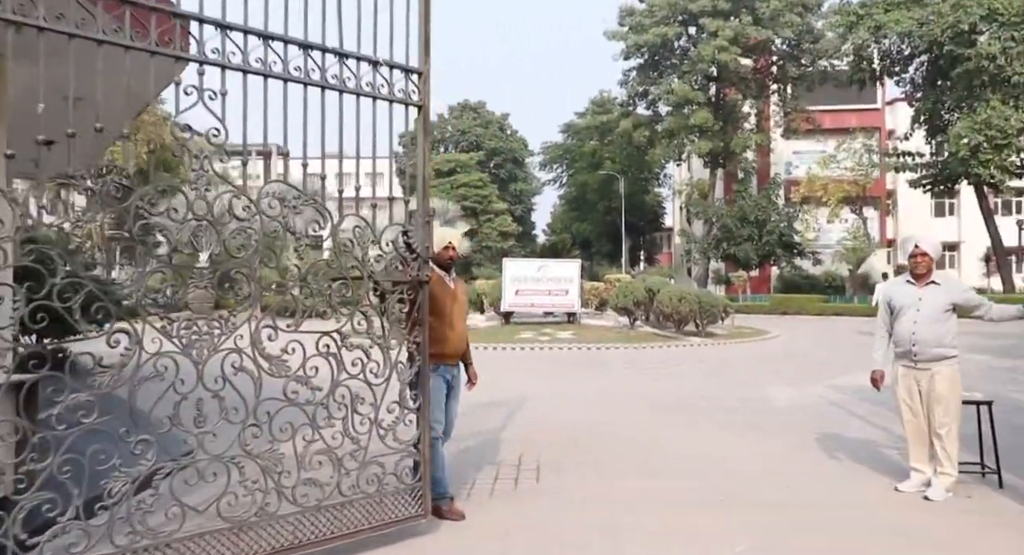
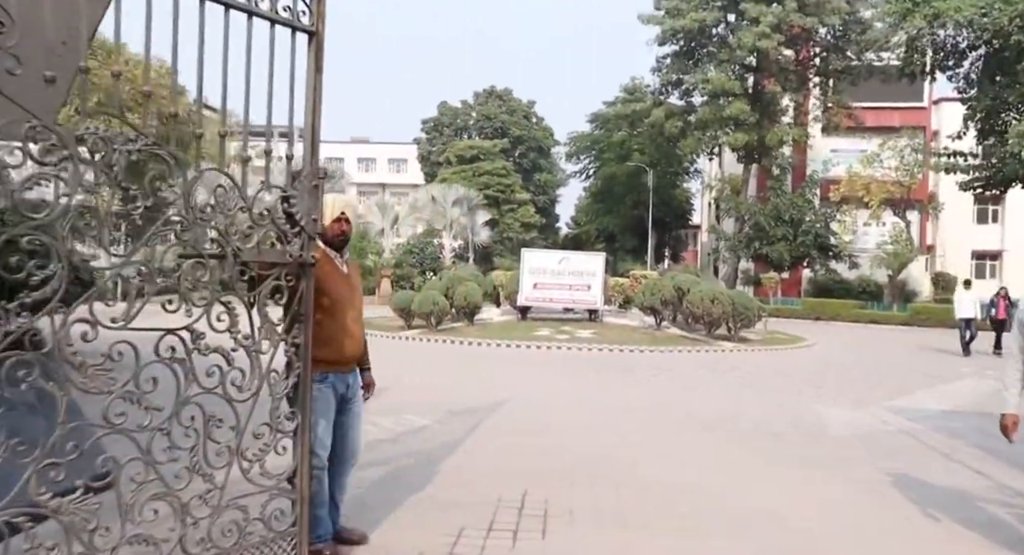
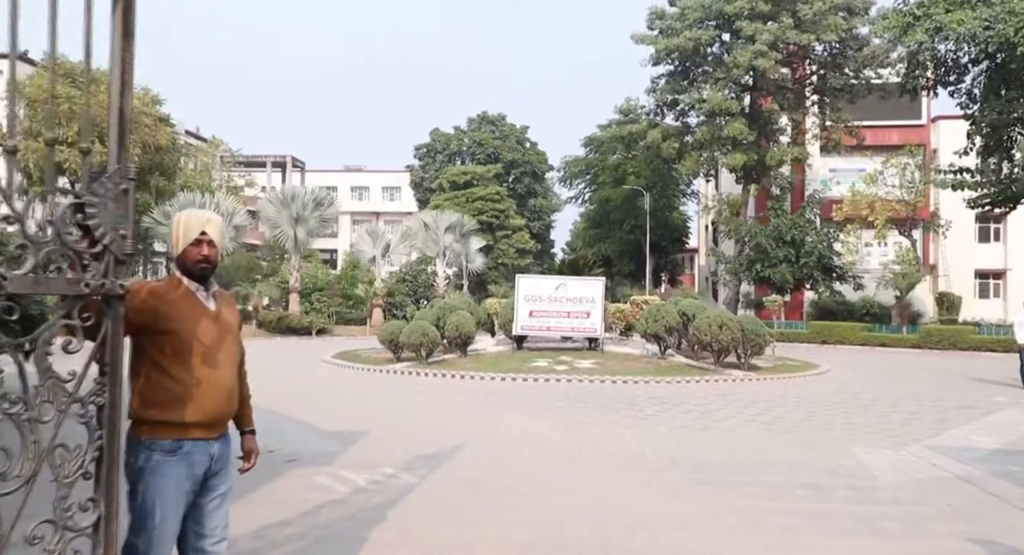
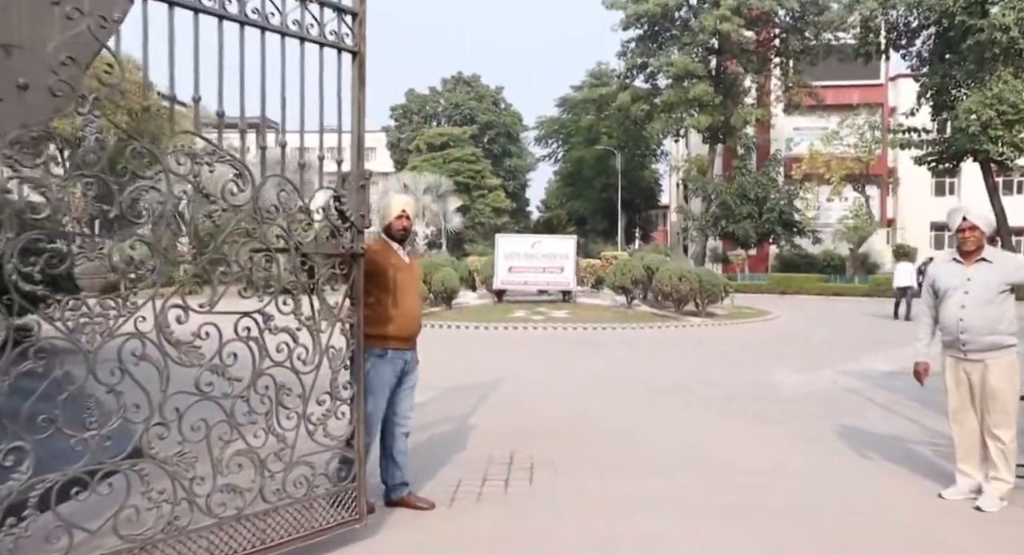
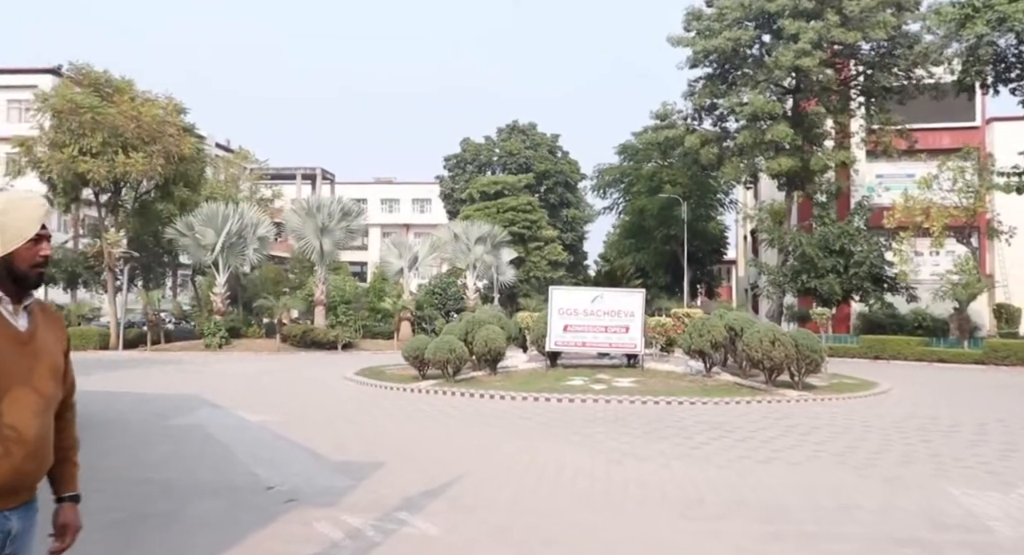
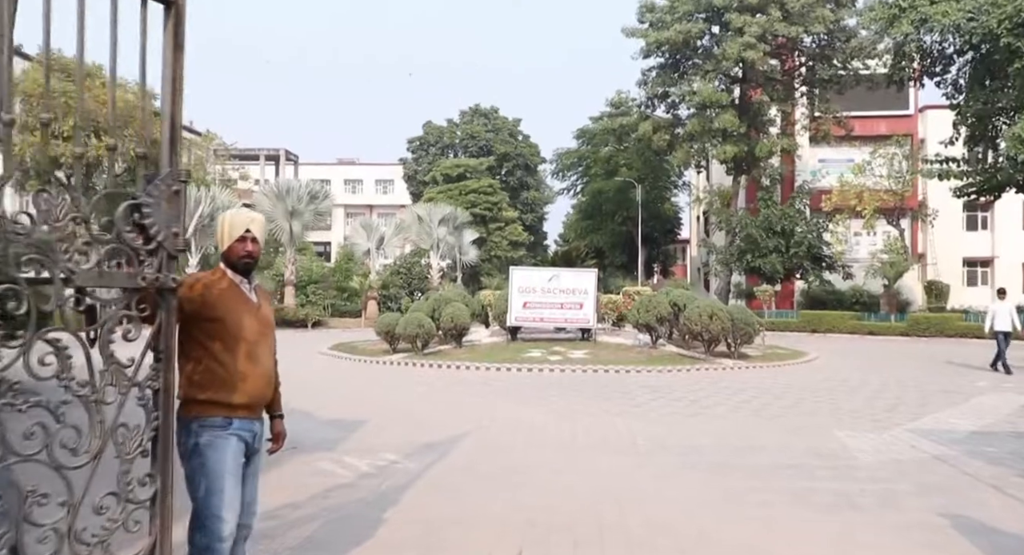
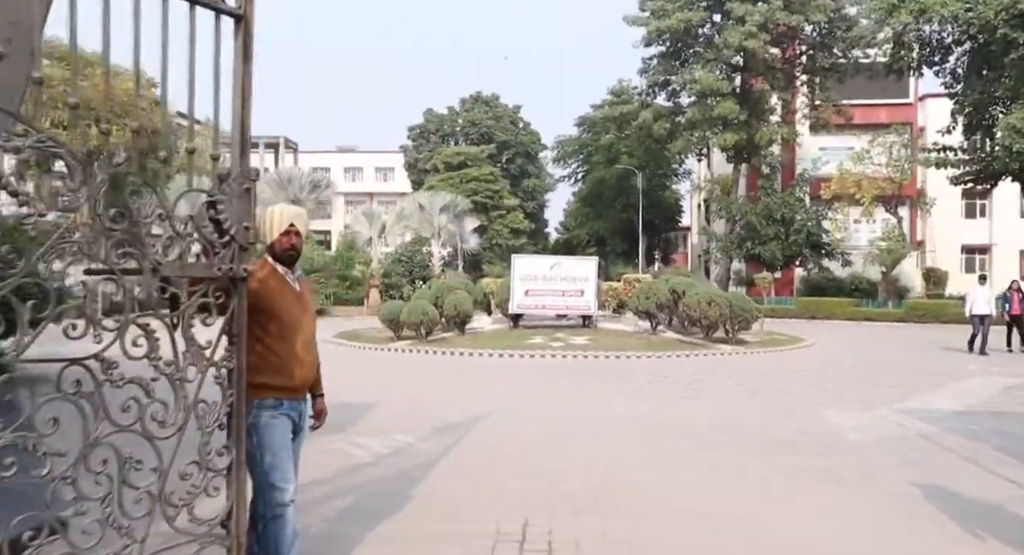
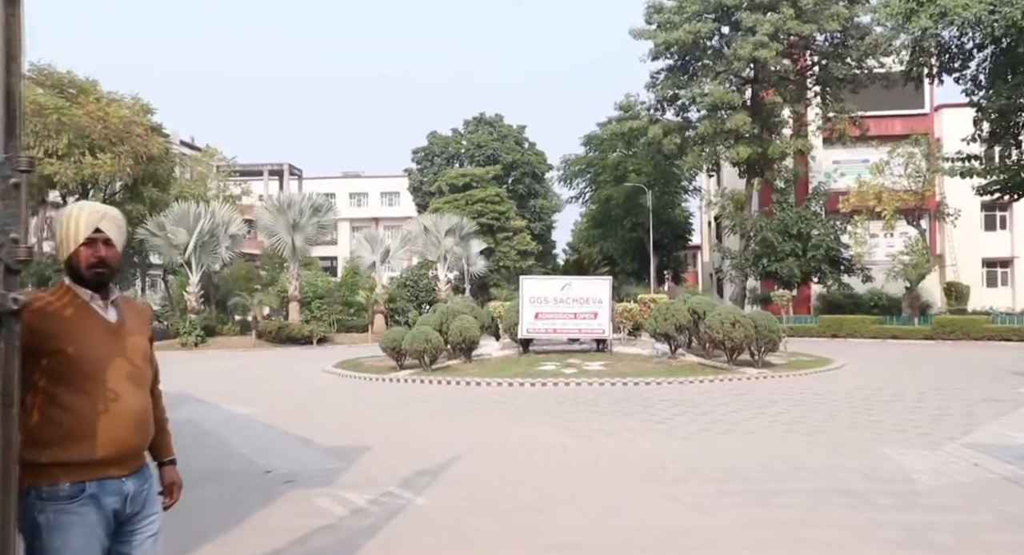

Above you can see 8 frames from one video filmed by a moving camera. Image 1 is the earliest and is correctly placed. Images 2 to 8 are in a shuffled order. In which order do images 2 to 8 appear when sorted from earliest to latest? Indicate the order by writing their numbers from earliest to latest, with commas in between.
4, 2, 7, 6, 3, 8, 5
